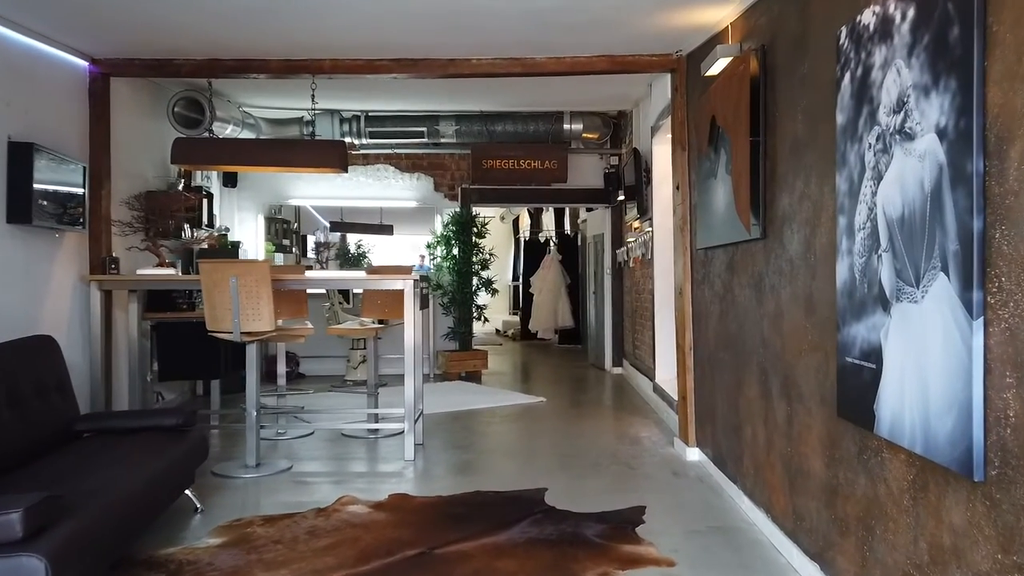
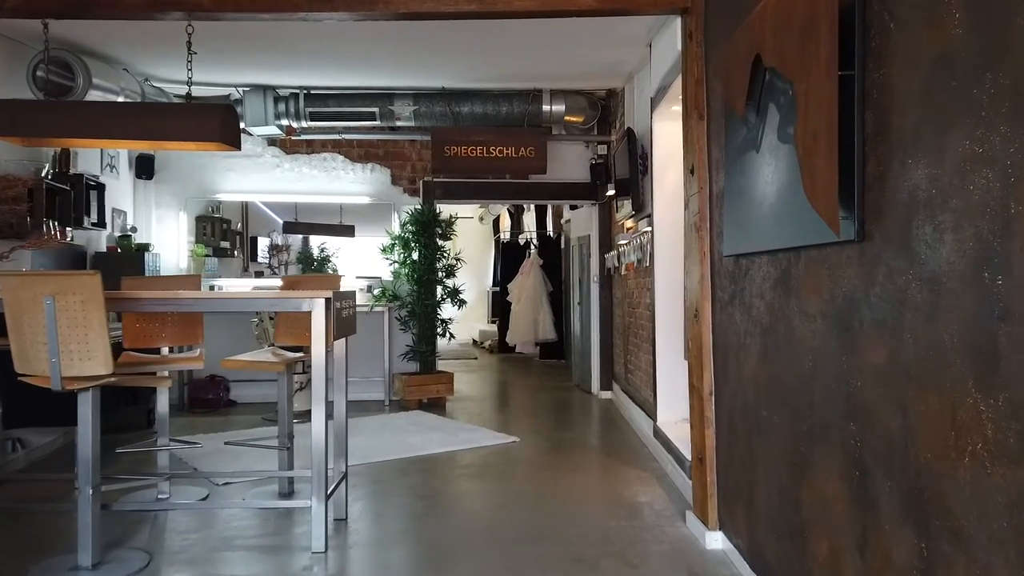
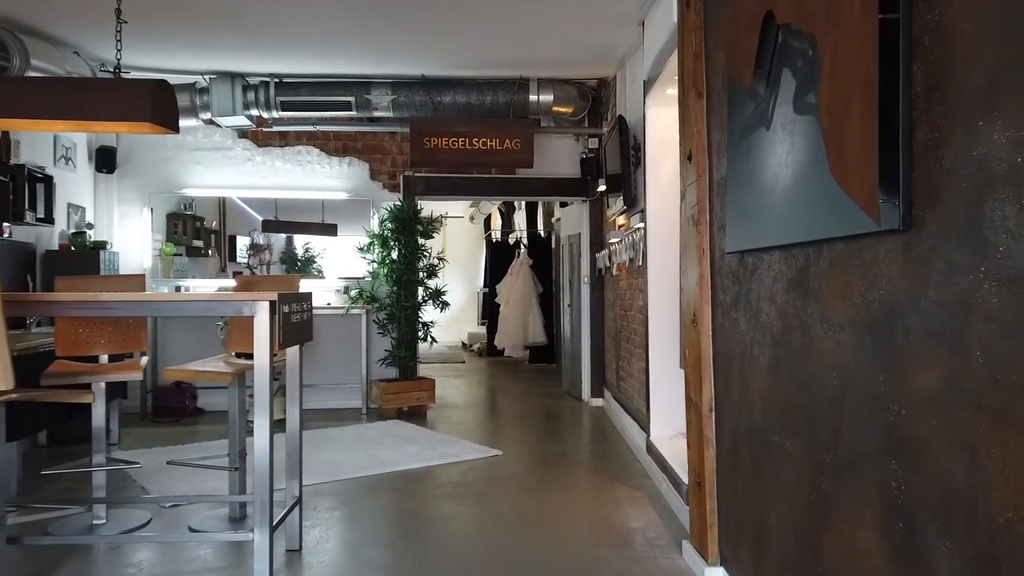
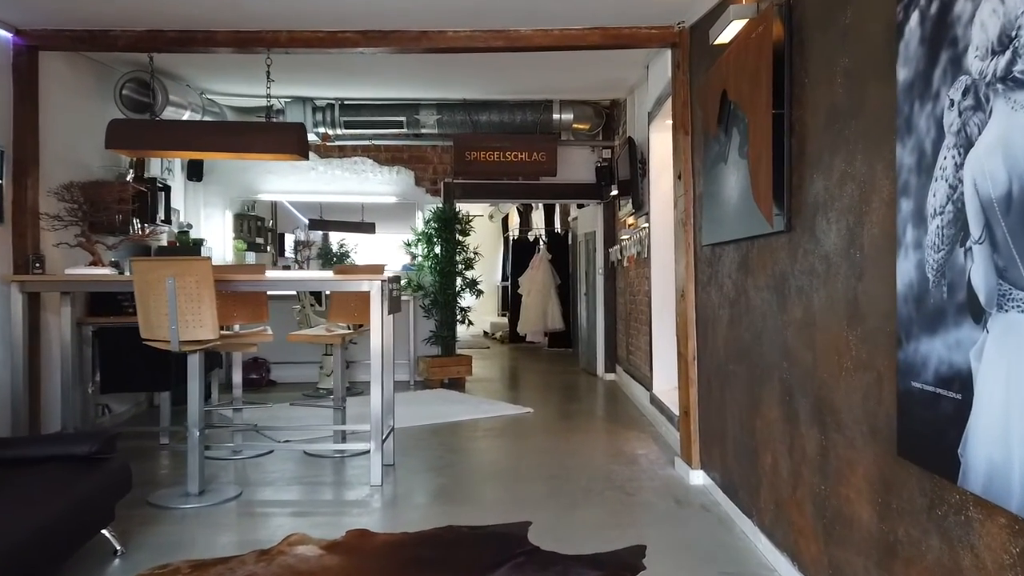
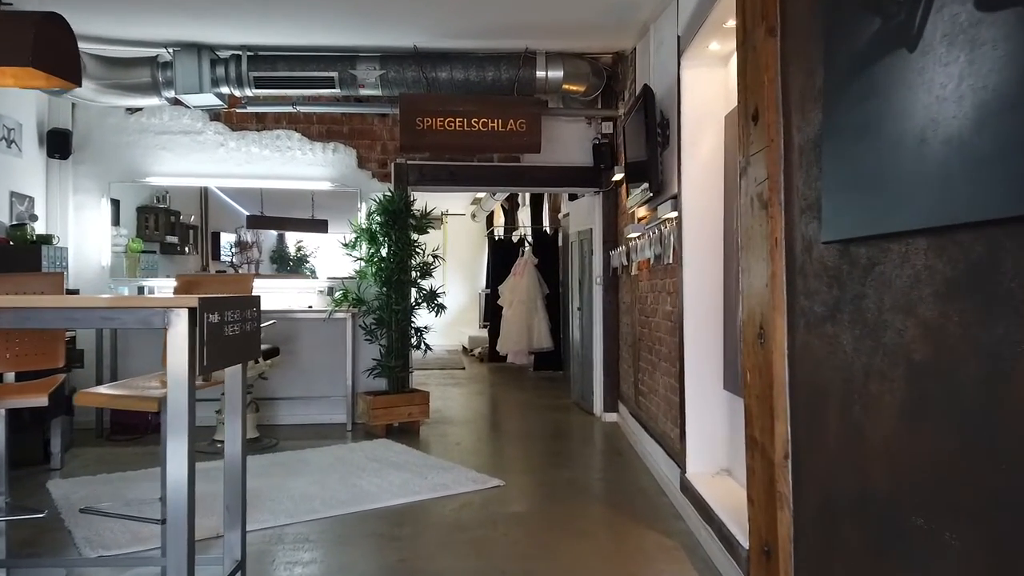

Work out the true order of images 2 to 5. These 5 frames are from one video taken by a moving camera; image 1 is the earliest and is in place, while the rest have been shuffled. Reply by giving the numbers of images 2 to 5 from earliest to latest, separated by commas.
4, 2, 3, 5
